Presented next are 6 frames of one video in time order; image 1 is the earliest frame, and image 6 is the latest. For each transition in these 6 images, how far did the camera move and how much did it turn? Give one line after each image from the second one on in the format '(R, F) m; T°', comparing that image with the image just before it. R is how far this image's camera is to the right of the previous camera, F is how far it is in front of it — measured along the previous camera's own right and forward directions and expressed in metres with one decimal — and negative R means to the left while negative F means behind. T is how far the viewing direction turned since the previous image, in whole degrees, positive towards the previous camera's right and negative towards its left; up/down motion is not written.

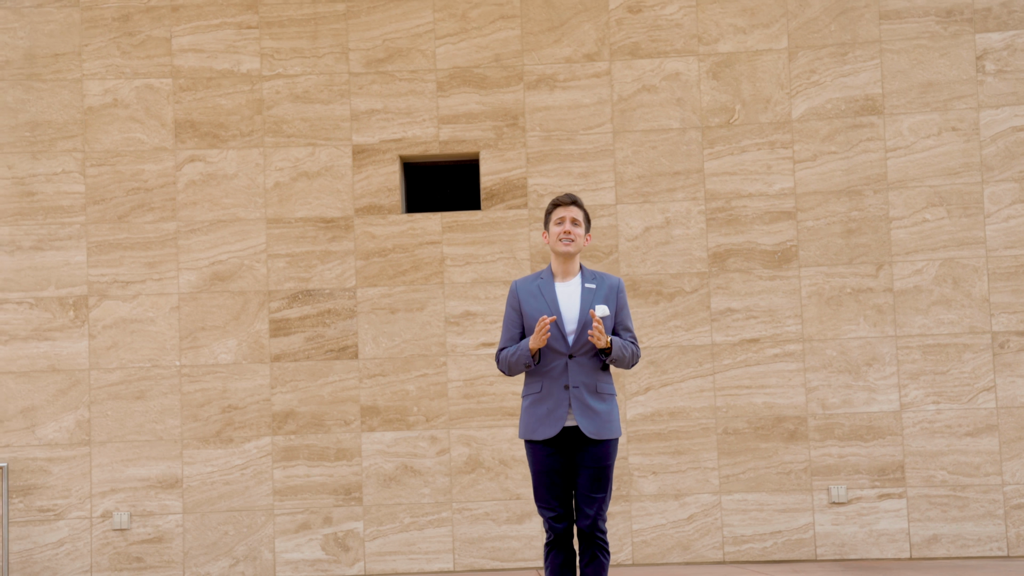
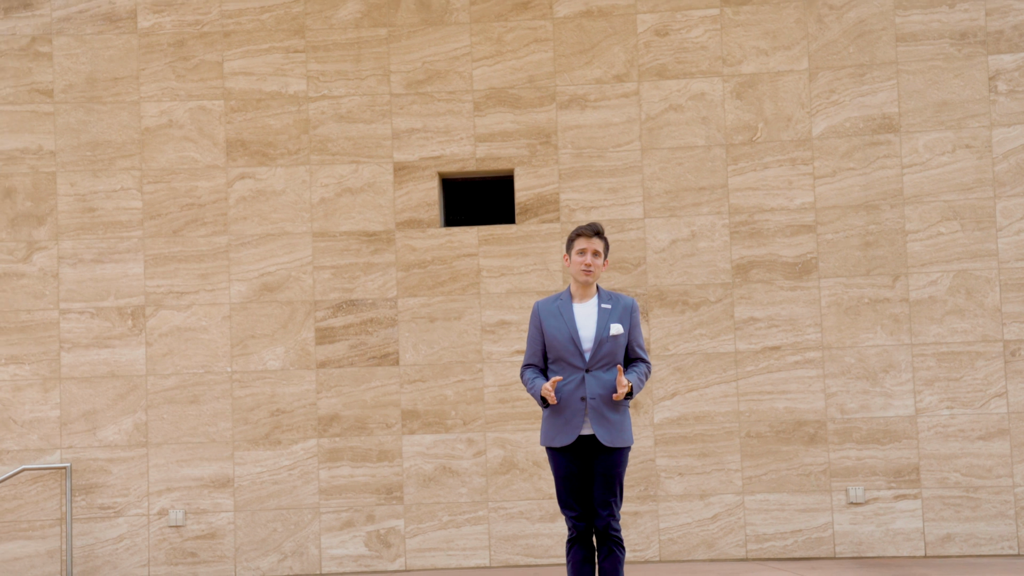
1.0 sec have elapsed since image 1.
(0.0, -0.4) m; -2°
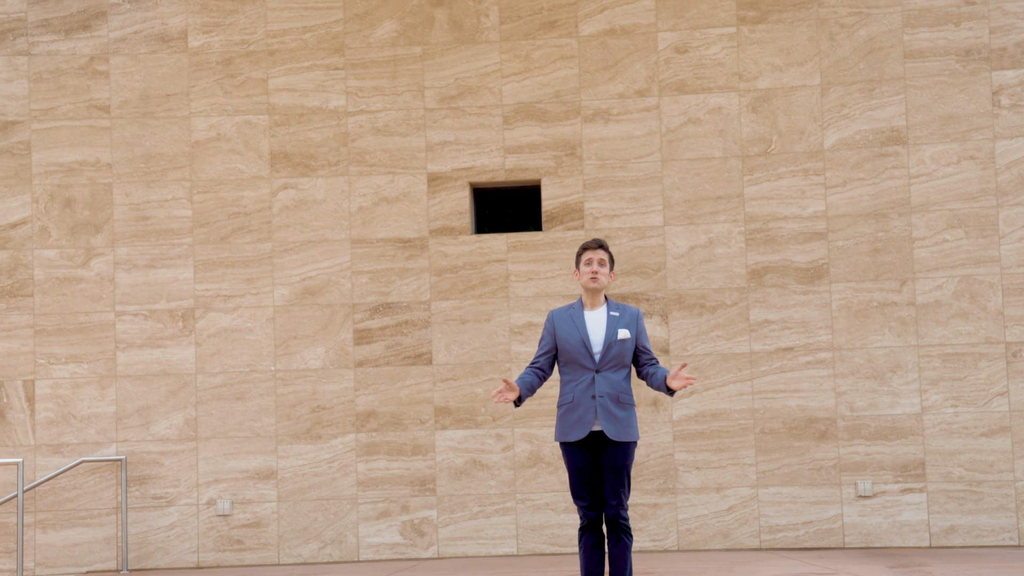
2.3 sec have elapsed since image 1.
(+0.1, -0.4) m; -2°
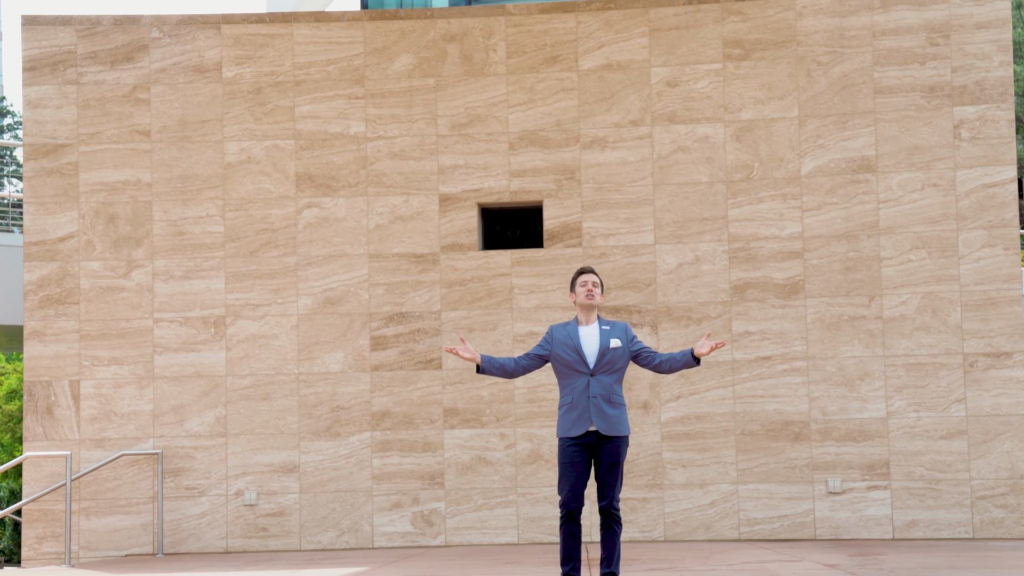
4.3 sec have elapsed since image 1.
(0.0, -0.7) m; 0°
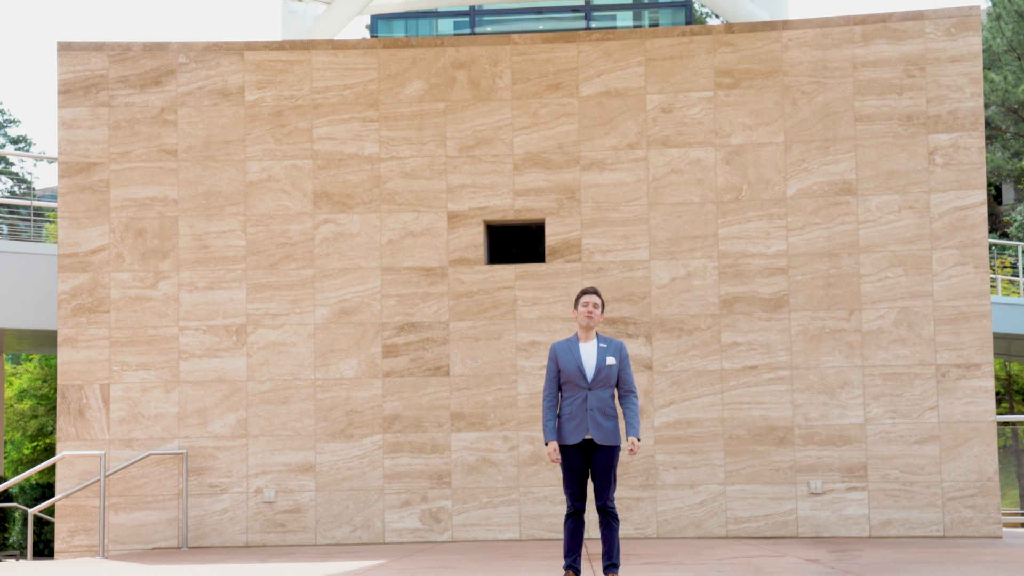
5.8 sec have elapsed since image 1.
(-0.1, -0.6) m; 0°
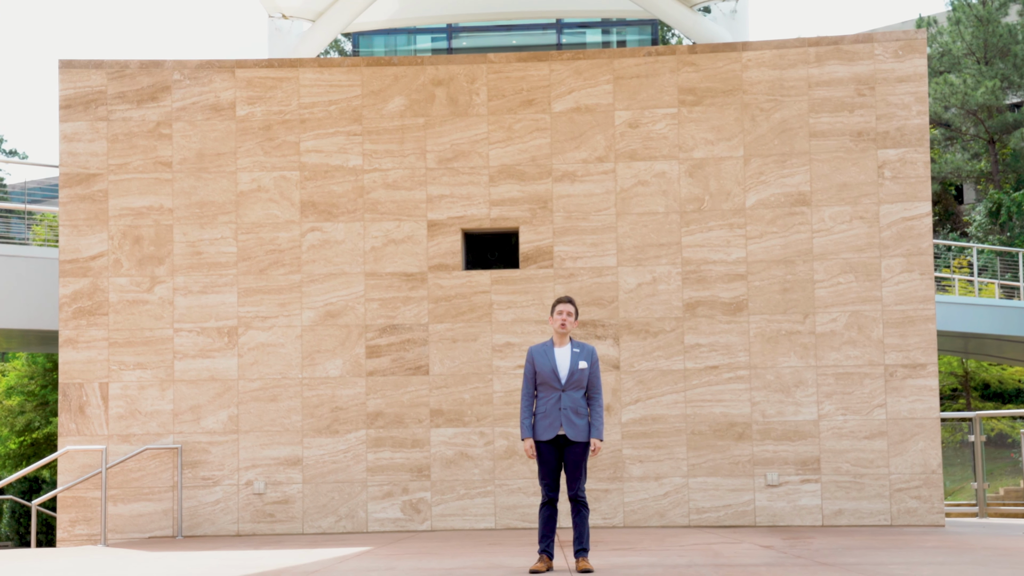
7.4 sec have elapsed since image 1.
(0.0, -0.6) m; +1°
